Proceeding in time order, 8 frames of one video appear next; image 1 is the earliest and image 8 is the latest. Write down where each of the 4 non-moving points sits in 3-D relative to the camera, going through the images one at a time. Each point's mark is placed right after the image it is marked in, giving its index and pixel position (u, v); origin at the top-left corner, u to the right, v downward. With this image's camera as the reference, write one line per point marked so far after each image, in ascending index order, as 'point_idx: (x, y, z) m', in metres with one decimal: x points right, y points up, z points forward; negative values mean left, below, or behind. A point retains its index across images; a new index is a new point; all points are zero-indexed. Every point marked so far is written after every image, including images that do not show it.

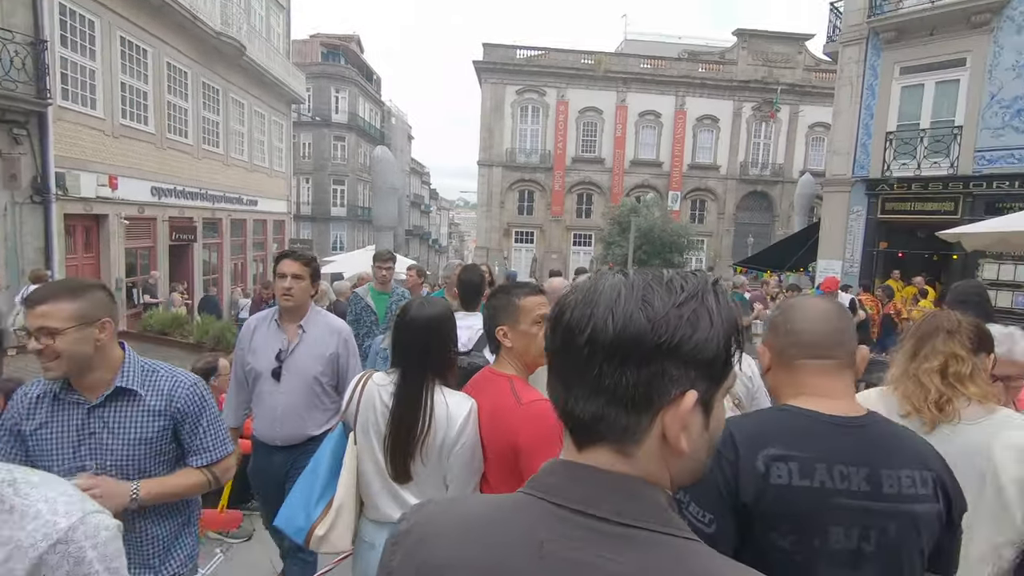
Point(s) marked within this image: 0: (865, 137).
0: (+7.8, +3.3, +11.9) m
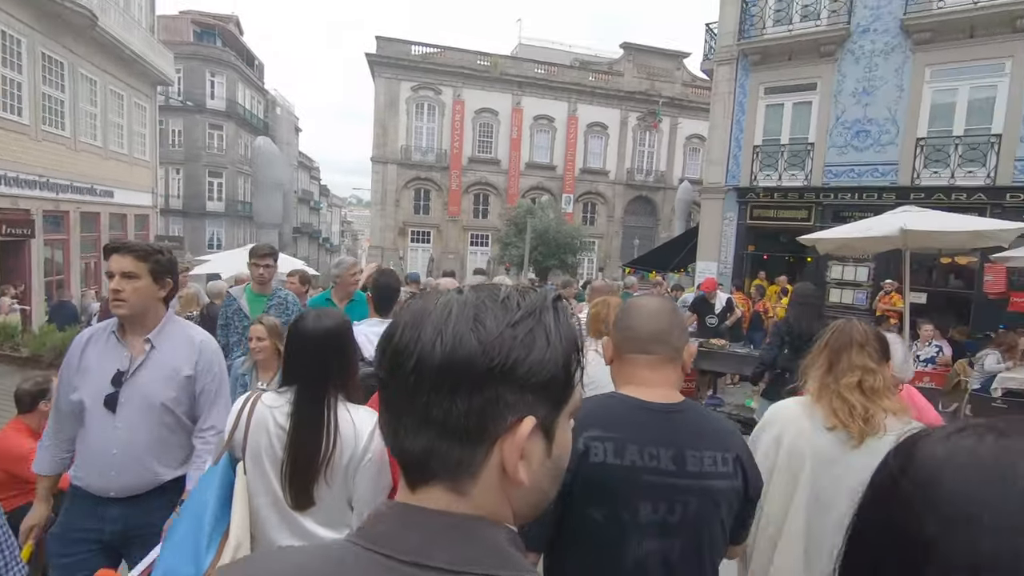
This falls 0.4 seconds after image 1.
0: (+5.4, +3.4, +13.0) m
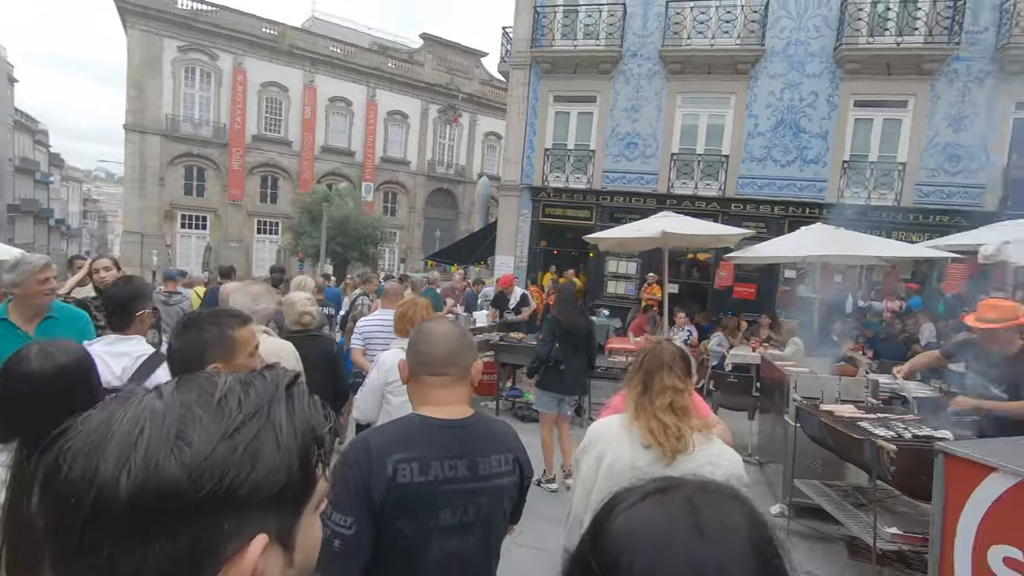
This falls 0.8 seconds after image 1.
0: (+0.4, +3.5, +13.9) m
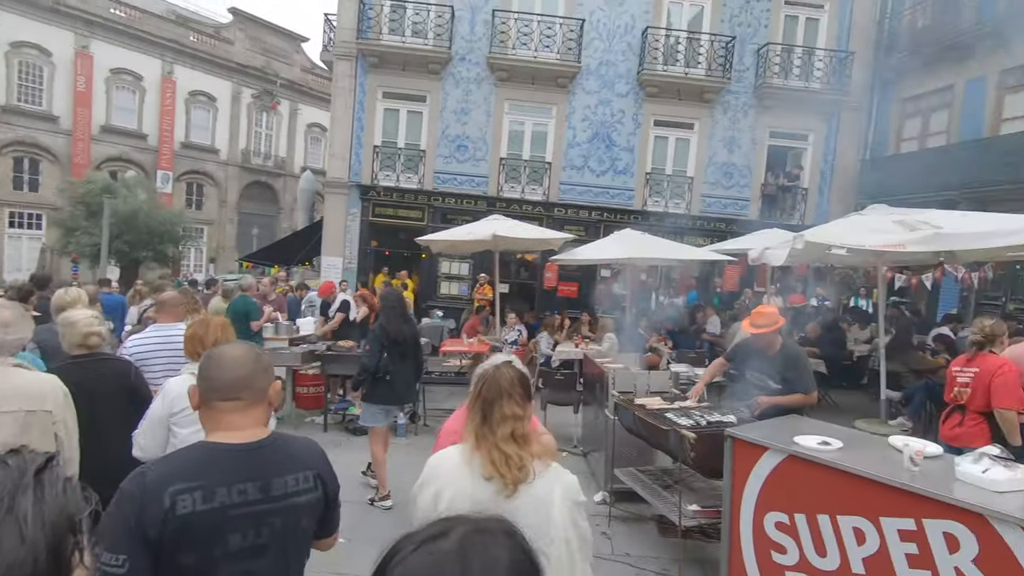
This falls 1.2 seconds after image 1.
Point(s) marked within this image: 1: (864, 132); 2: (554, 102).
0: (-3.8, +3.5, +13.2) m
1: (+9.0, +4.0, +13.7) m
2: (+1.0, +4.6, +13.4) m
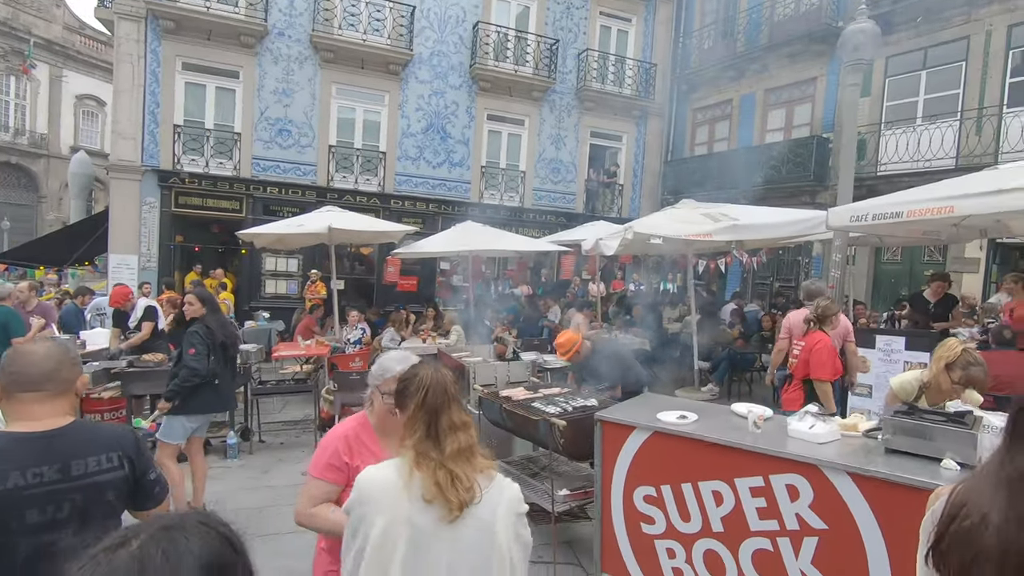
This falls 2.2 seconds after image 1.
0: (-7.6, +3.4, +11.3) m
1: (+4.5, +4.4, +15.6) m
2: (-3.0, +4.8, +12.9) m
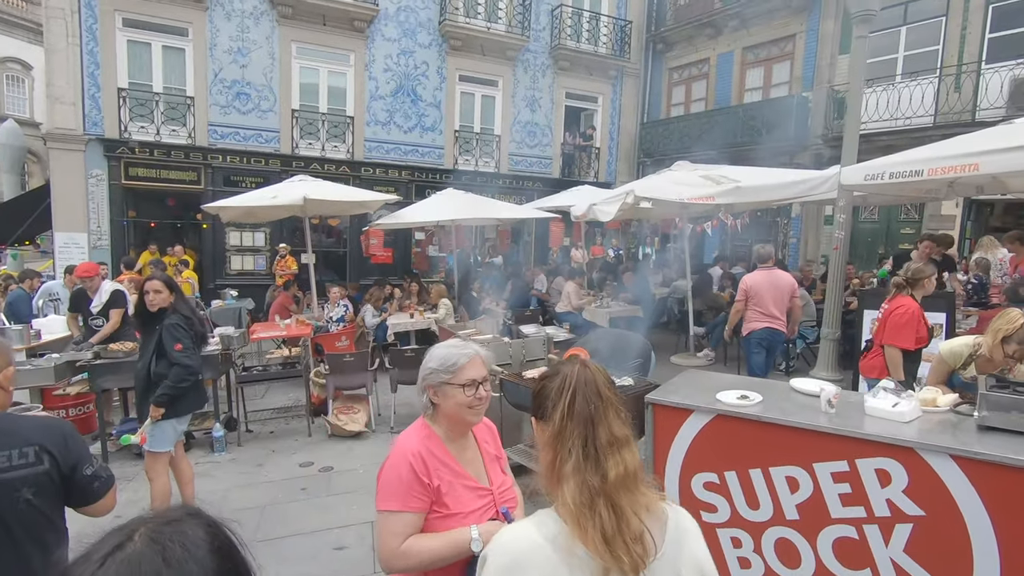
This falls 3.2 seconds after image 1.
0: (-8.0, +3.8, +10.3) m
1: (+3.7, +5.4, +15.3) m
2: (-3.6, +5.4, +12.0) m
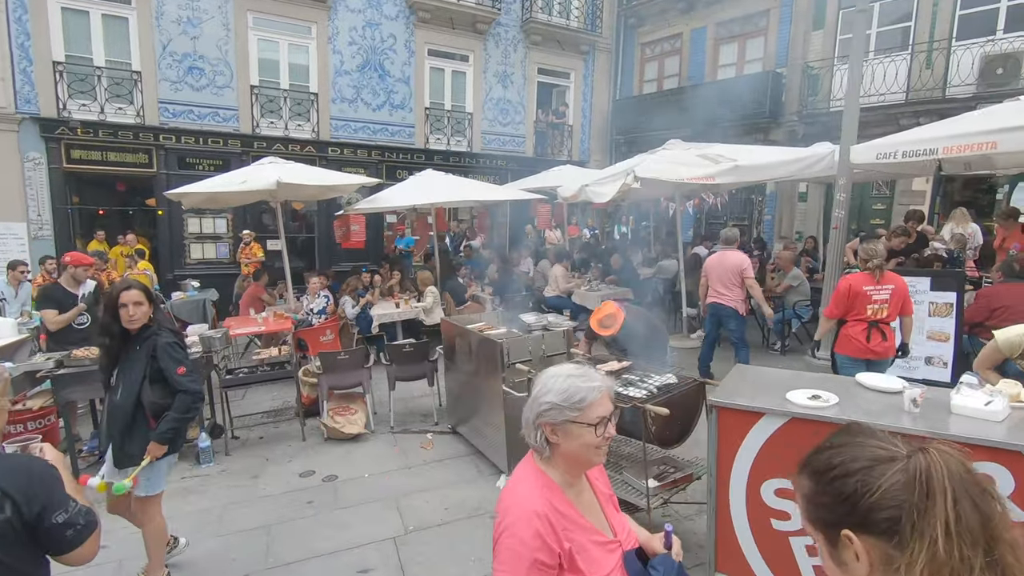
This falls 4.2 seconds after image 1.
0: (-8.4, +3.9, +9.2) m
1: (+2.8, +6.0, +15.0) m
2: (-4.2, +5.6, +11.3) m
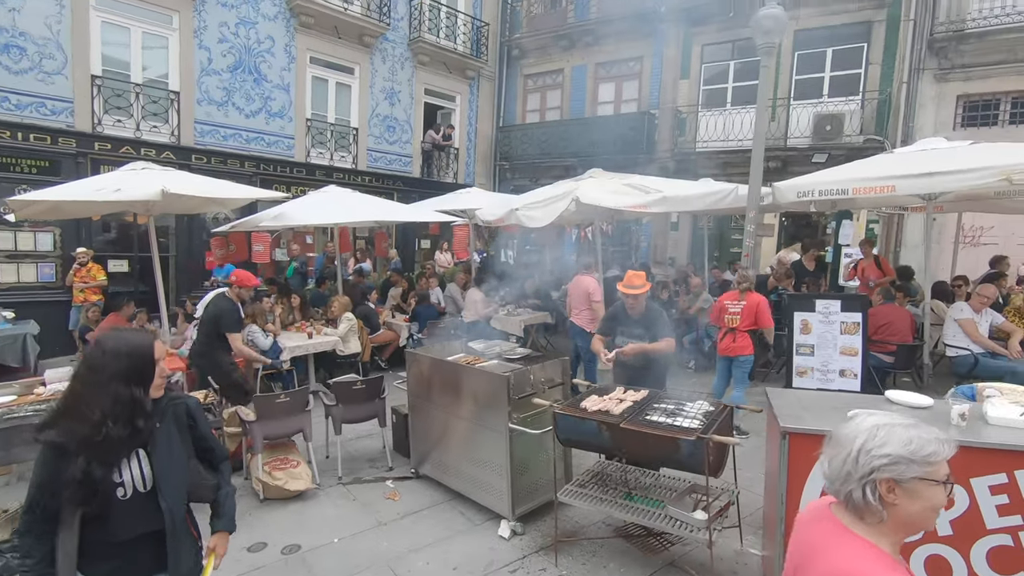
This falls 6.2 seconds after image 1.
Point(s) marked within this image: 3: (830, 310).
0: (-9.6, +3.4, +6.6) m
1: (-0.4, +5.3, +15.4) m
2: (-6.1, +5.1, +9.8) m
3: (+3.1, -0.2, +5.3) m
